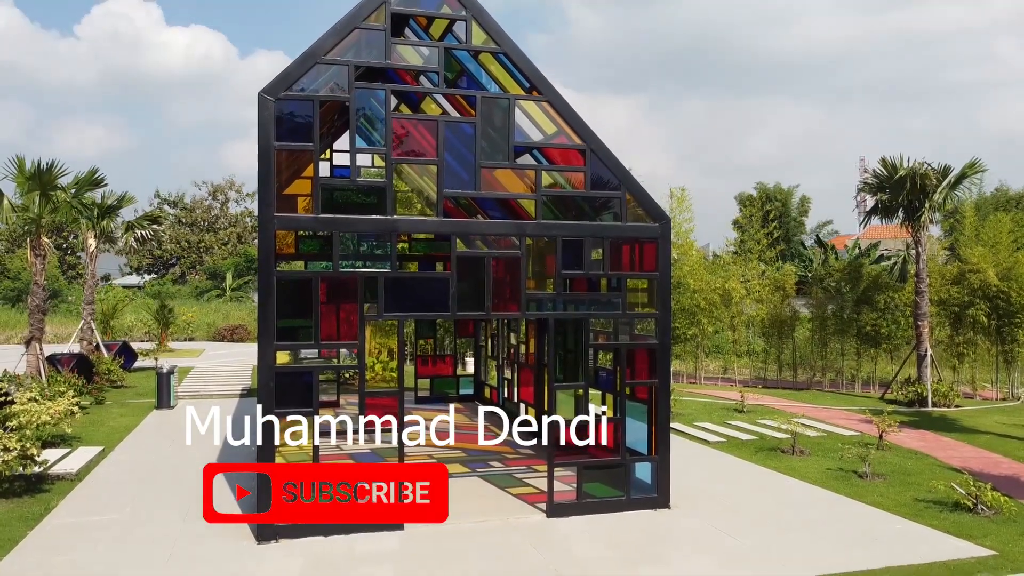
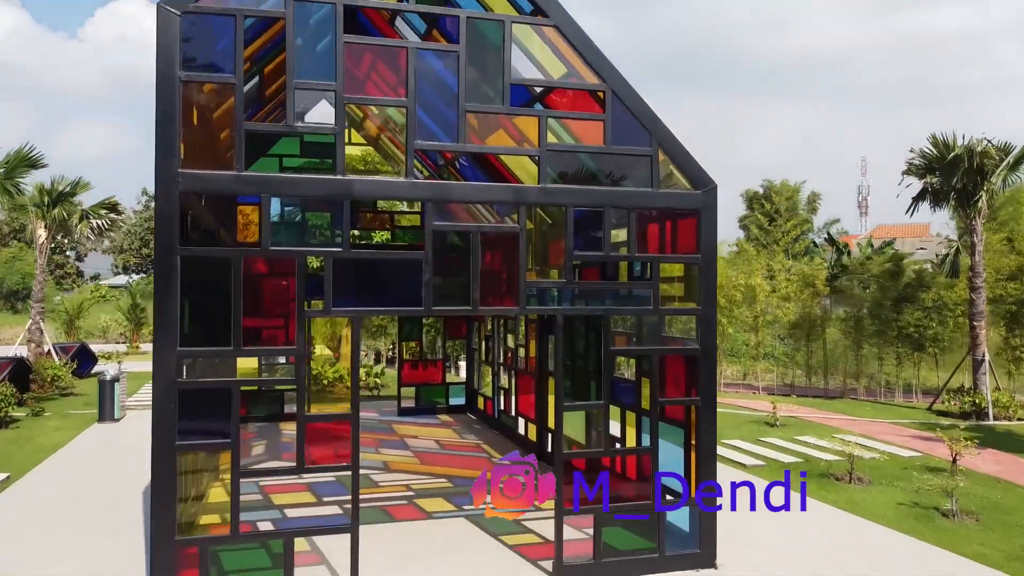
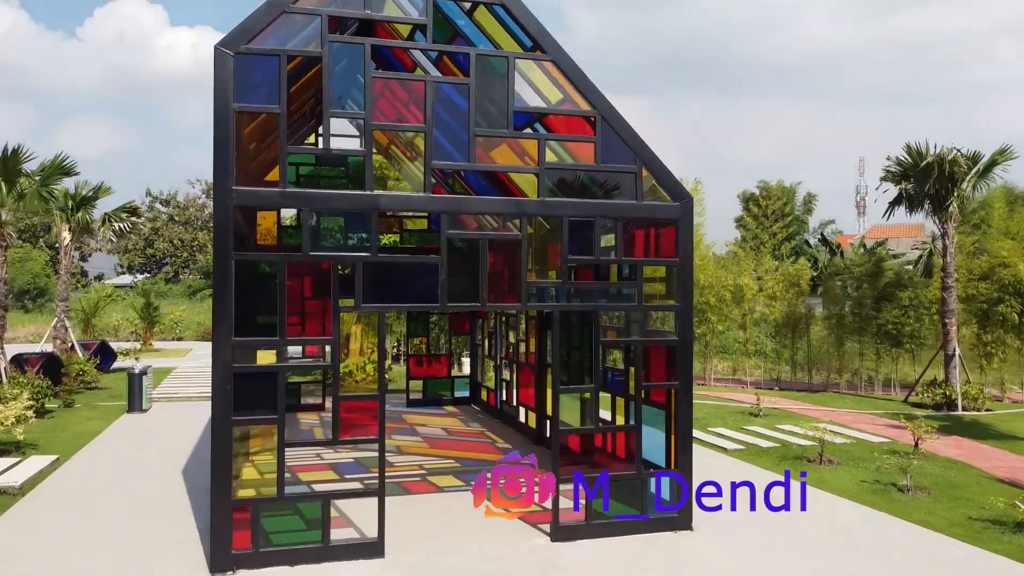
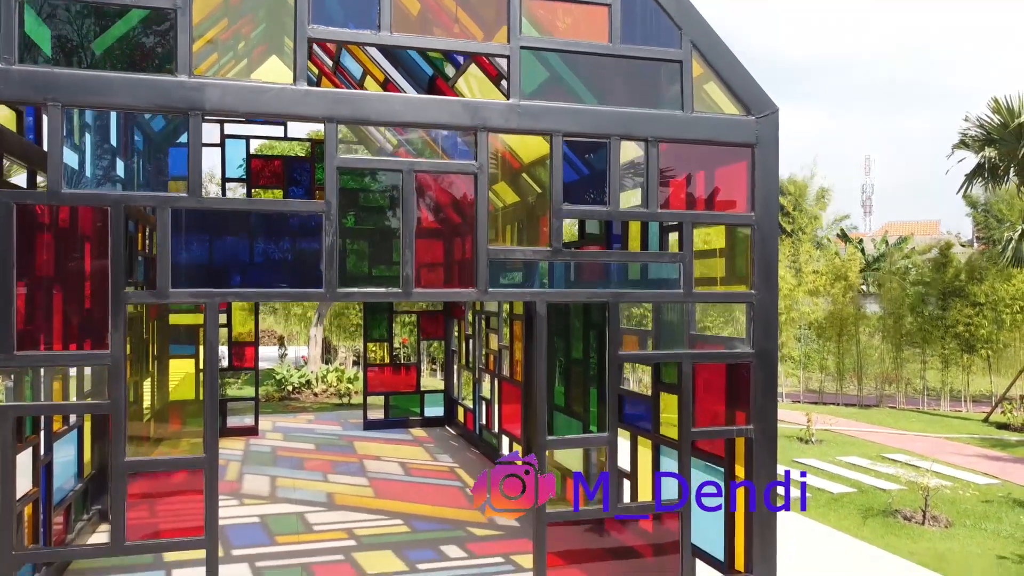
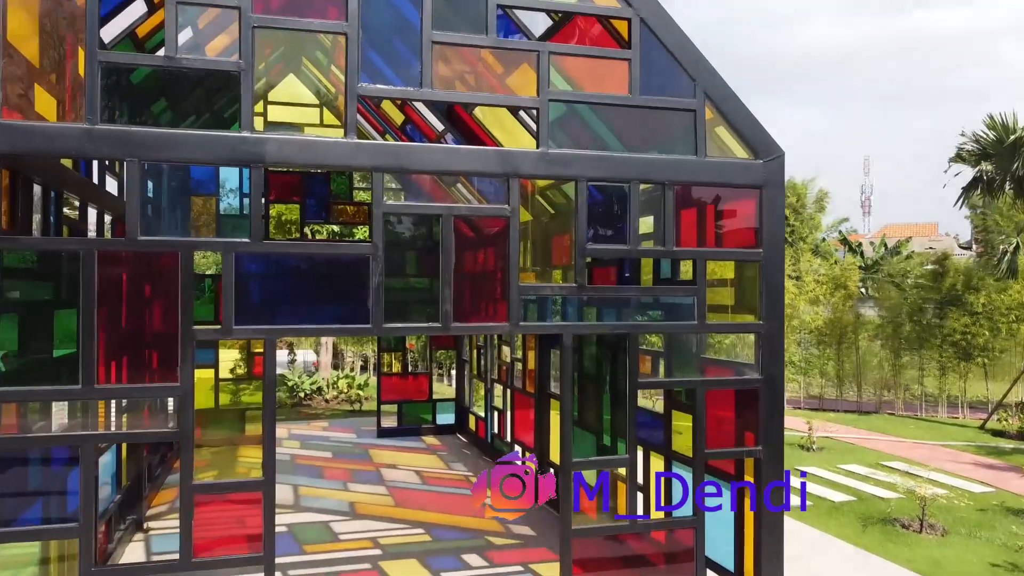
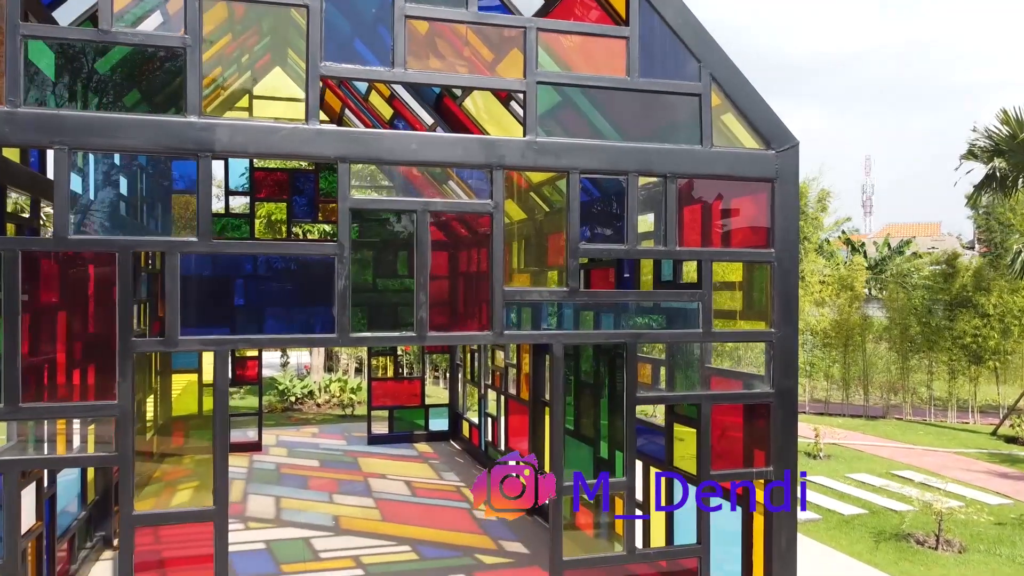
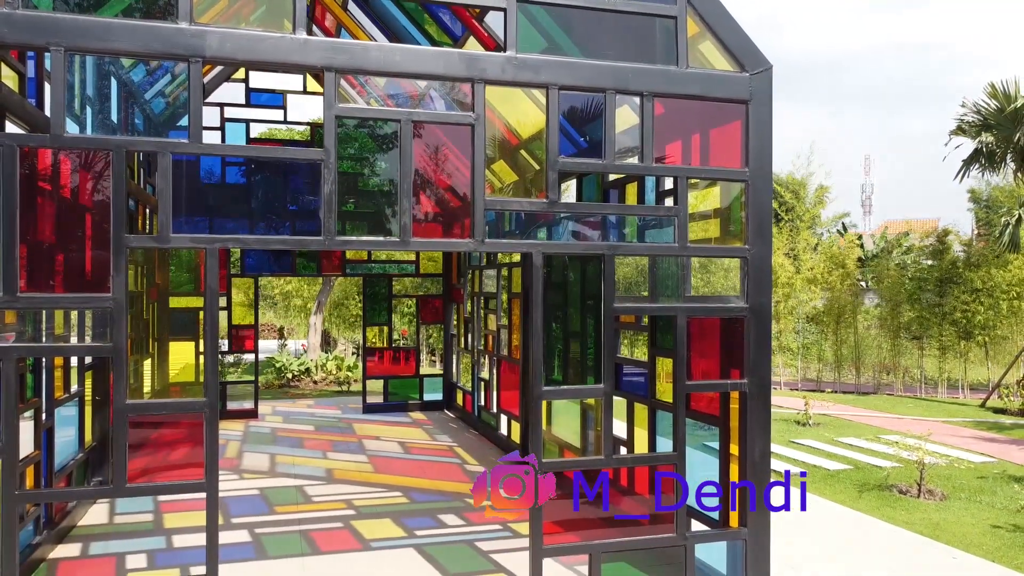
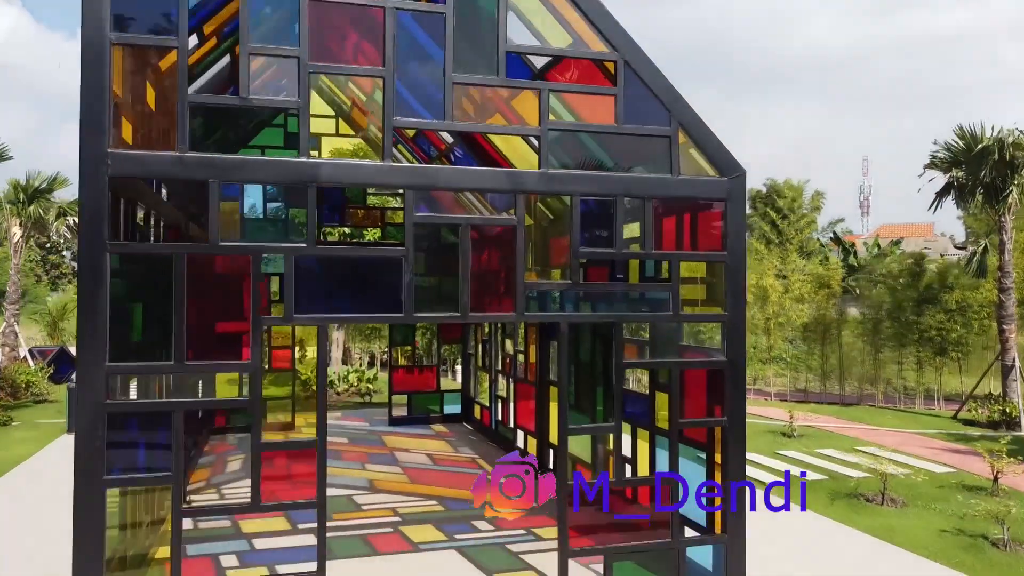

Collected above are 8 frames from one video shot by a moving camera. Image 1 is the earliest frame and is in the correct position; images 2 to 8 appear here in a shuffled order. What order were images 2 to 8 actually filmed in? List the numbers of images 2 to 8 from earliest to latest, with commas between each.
3, 2, 8, 5, 6, 4, 7
